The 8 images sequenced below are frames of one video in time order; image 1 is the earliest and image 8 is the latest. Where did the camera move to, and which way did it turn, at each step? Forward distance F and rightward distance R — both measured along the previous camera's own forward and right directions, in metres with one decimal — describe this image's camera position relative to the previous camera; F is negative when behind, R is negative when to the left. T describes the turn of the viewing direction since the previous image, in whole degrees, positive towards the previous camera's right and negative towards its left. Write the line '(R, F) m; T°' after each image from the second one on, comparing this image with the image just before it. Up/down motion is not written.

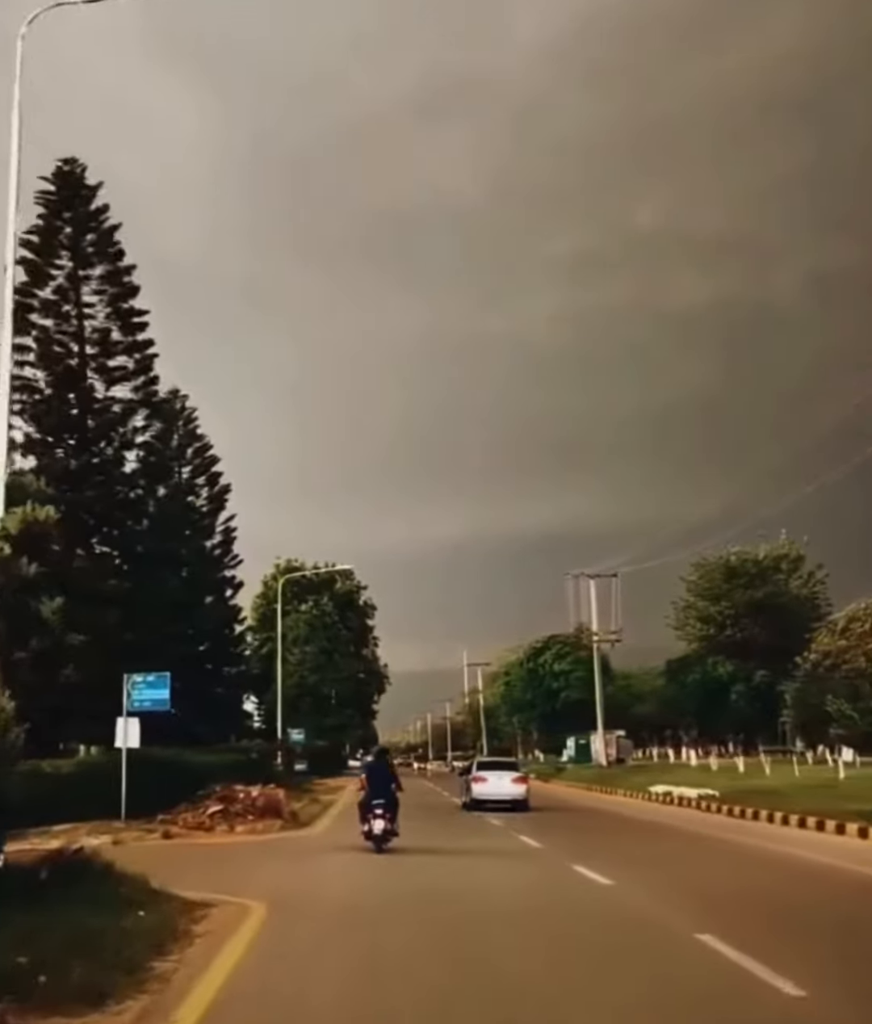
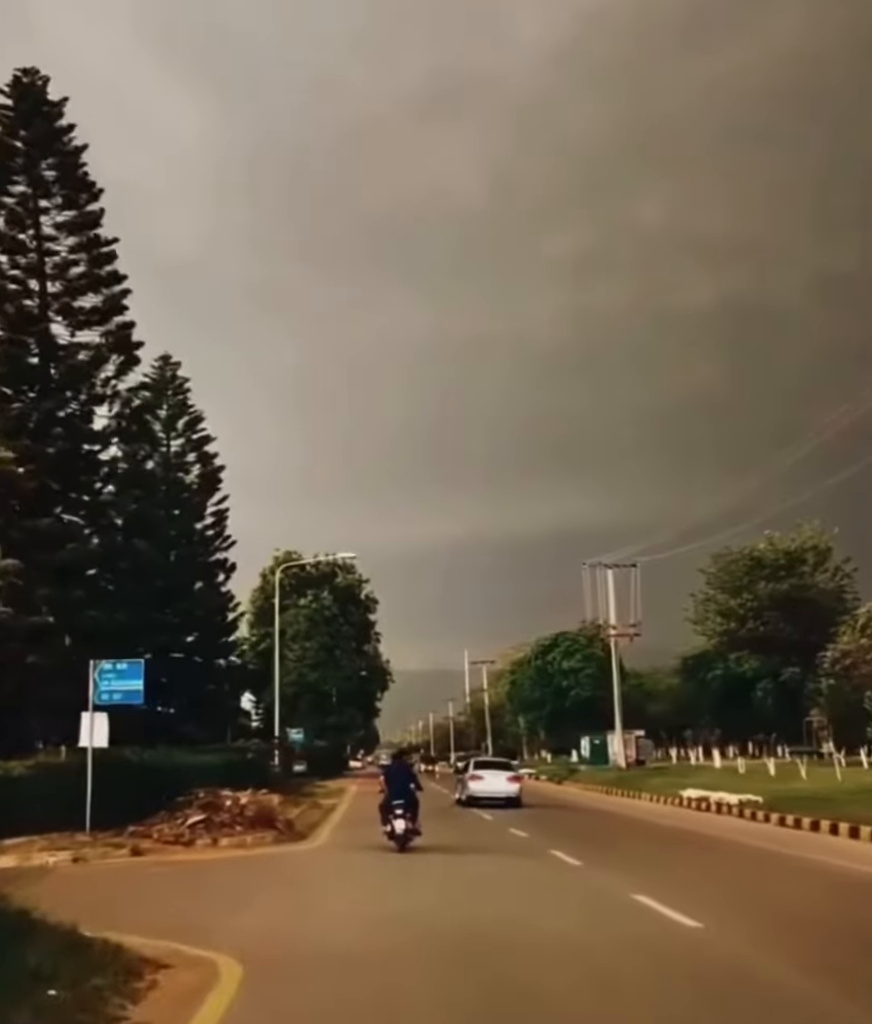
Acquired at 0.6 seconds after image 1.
(-0.3, +2.4) m; 0°
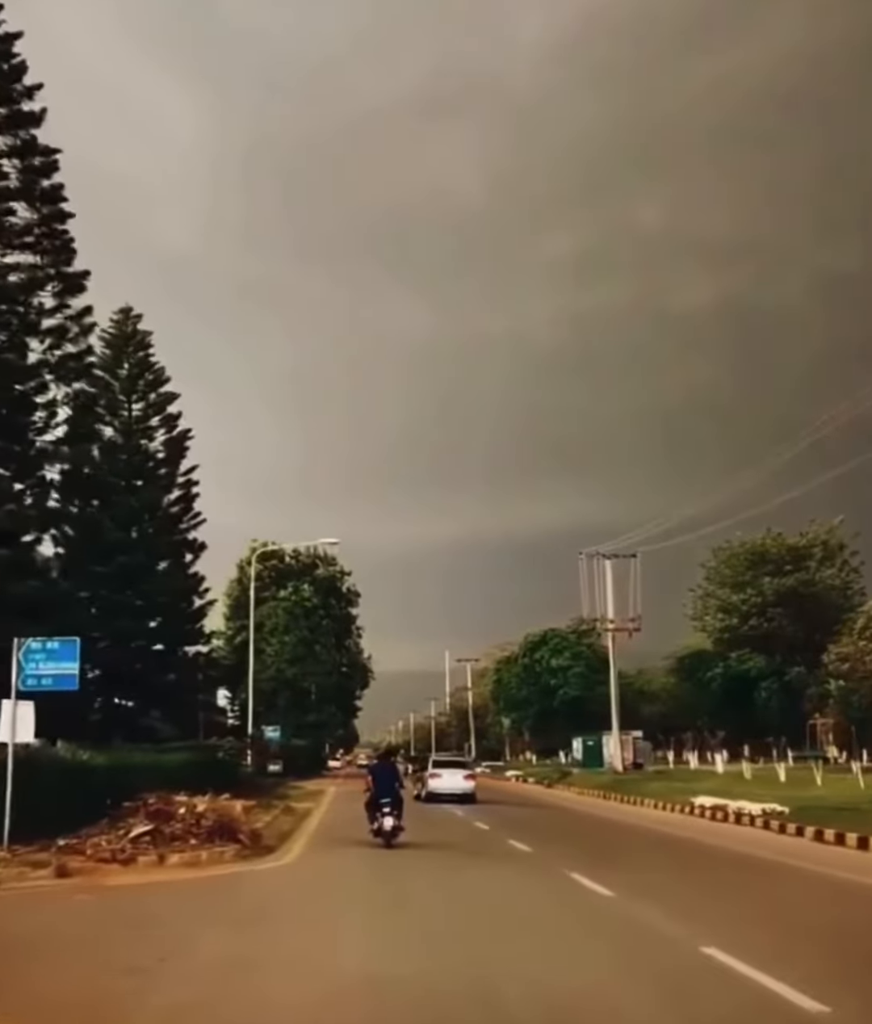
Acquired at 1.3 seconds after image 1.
(-0.2, +2.4) m; +1°
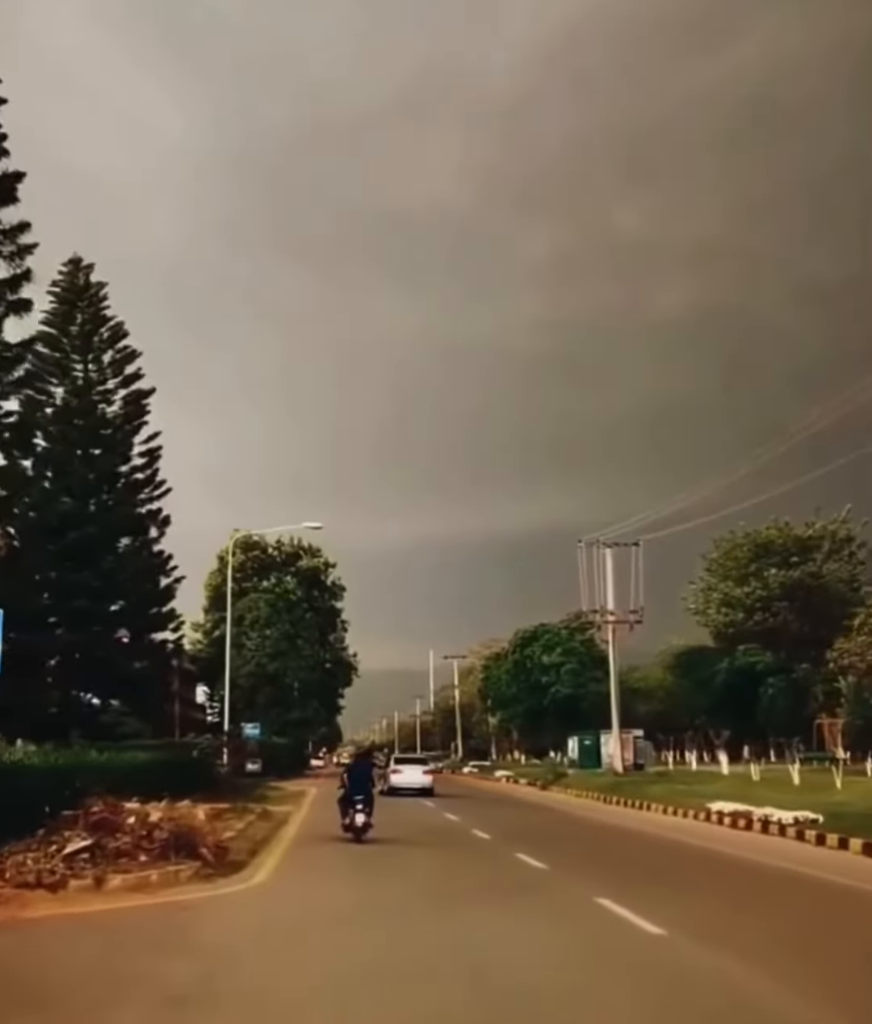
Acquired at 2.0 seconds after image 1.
(-0.2, +2.1) m; +1°
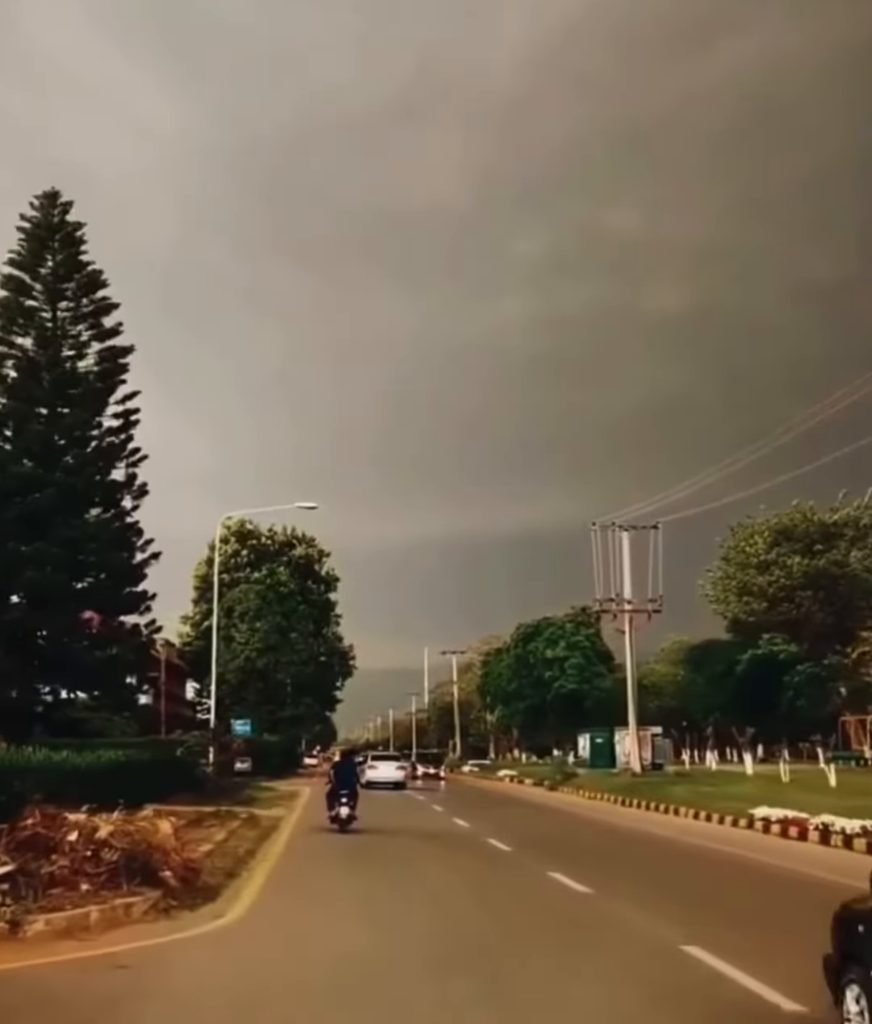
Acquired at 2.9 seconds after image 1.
(-0.3, +2.4) m; 0°
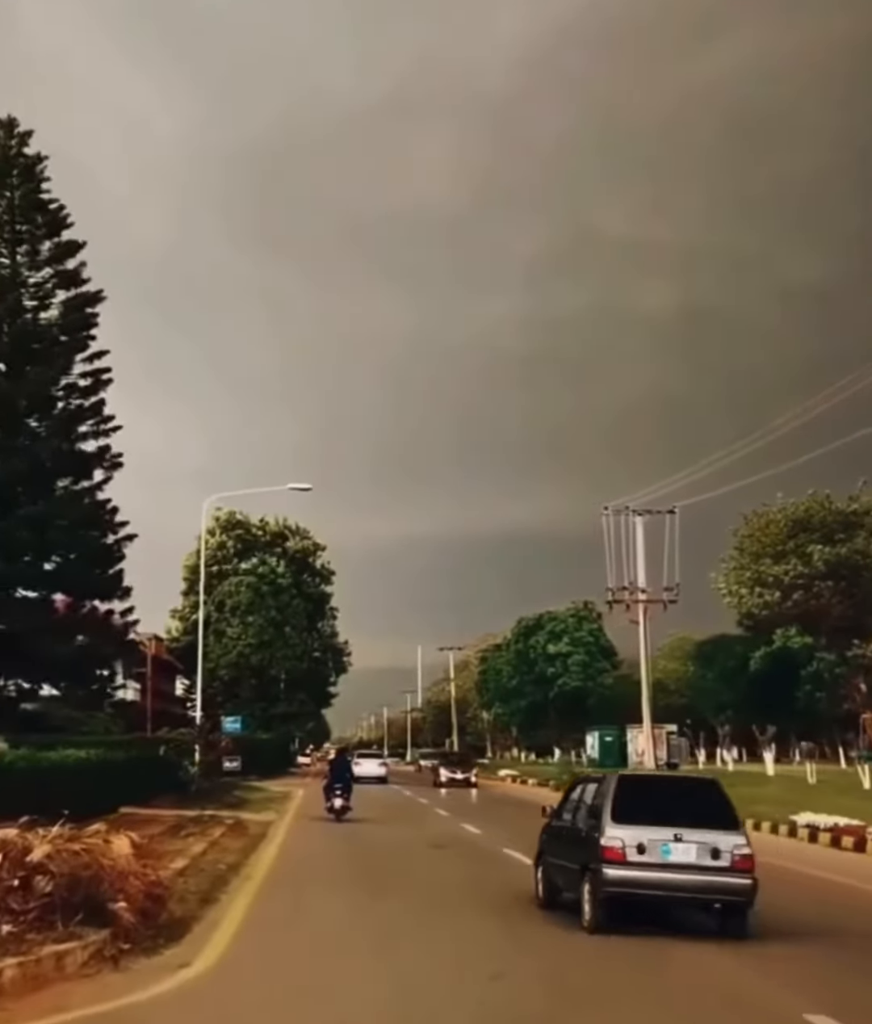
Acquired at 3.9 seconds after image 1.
(-0.2, +1.9) m; 0°
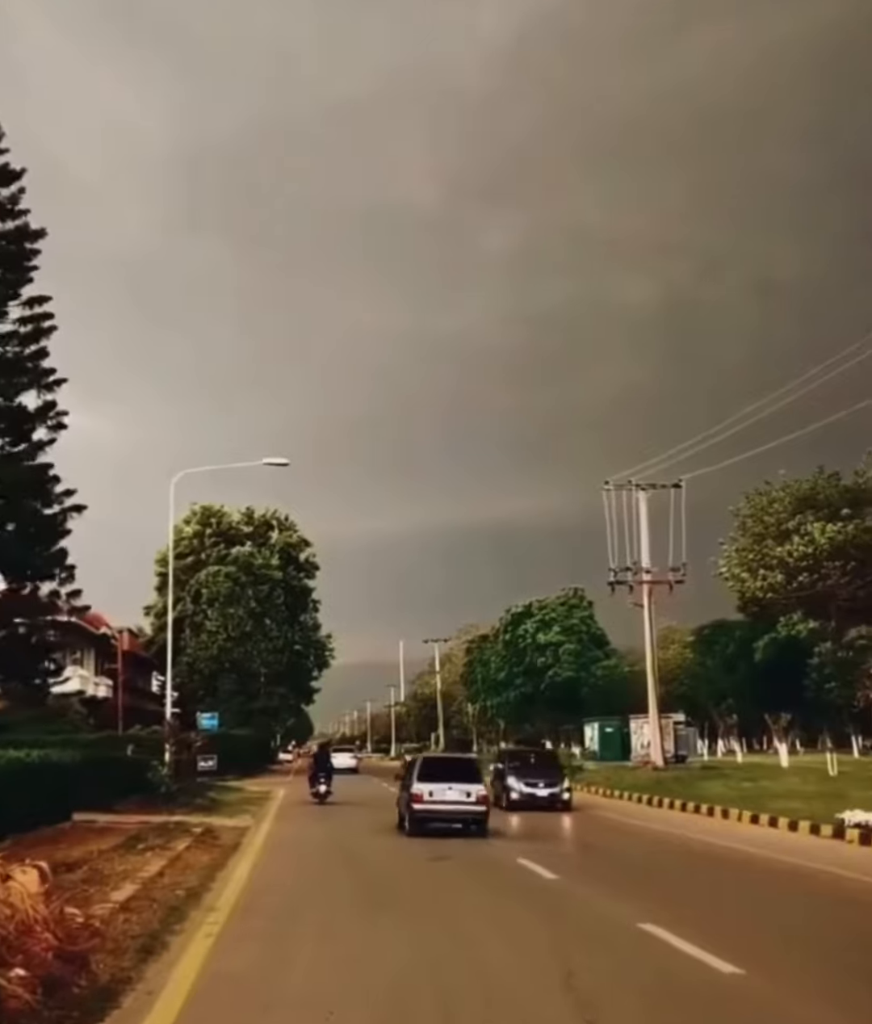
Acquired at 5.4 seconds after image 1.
(-0.2, +2.1) m; +1°
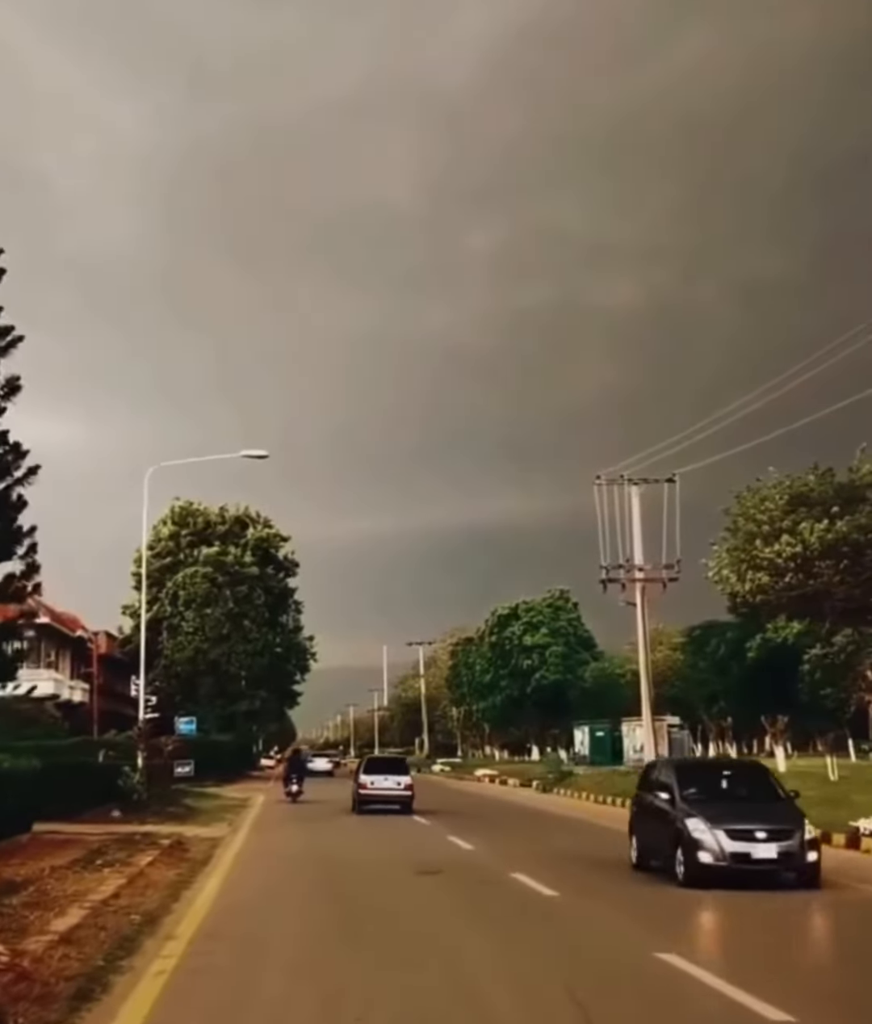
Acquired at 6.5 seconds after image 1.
(0.0, +1.0) m; +1°
